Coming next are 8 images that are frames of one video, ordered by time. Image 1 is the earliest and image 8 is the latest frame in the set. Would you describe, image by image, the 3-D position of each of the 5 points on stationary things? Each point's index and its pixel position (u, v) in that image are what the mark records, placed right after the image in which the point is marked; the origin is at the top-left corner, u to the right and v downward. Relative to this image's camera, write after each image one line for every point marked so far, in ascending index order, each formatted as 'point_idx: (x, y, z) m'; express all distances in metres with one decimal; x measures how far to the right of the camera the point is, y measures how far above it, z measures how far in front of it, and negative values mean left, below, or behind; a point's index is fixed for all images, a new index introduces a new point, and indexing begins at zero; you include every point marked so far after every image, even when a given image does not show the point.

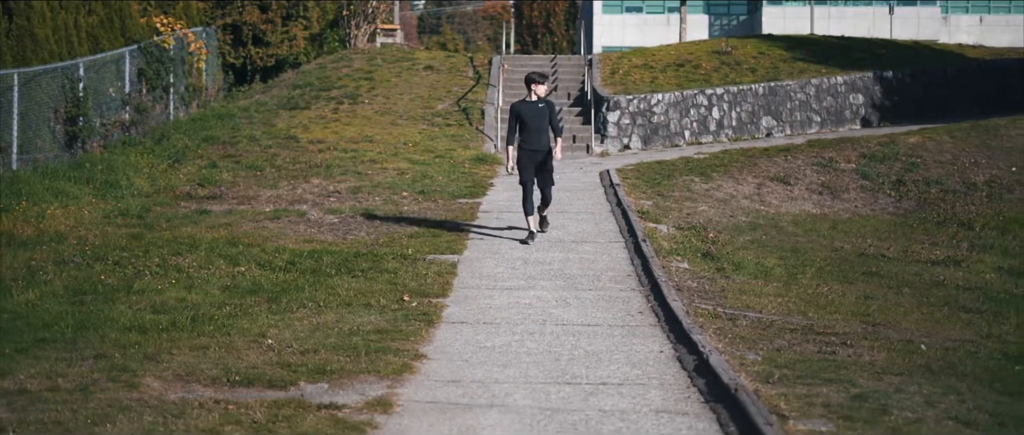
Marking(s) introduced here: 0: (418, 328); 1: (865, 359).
0: (-0.5, -0.6, +8.5) m
1: (+1.7, -0.7, +7.9) m
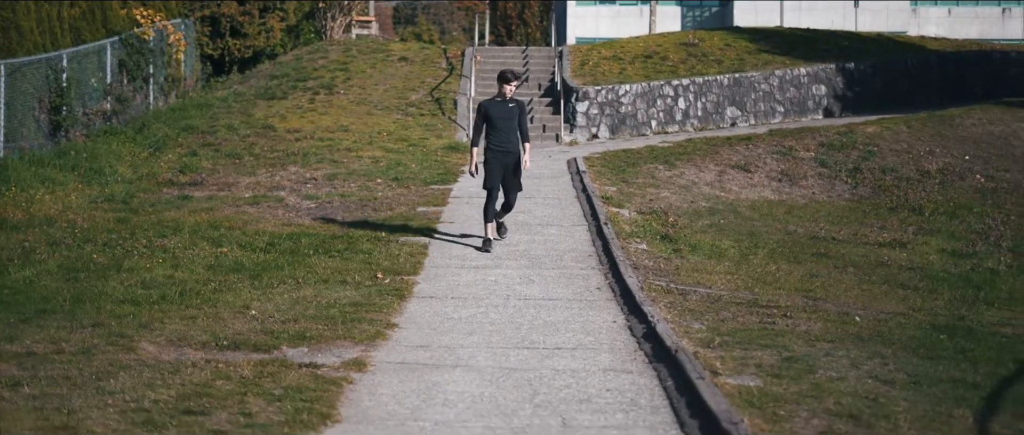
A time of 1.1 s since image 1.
0: (-0.7, -0.5, +9.1) m
1: (+1.5, -0.6, +8.6) m
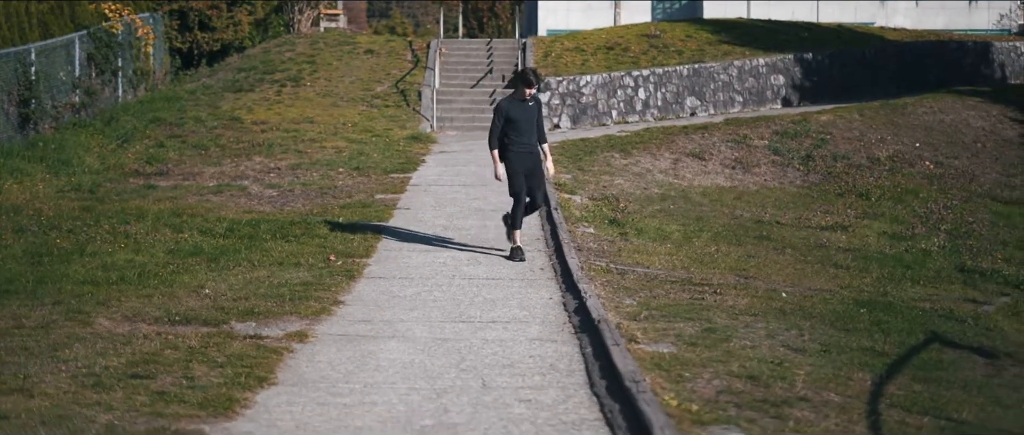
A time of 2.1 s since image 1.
0: (-1.0, -0.4, +9.6) m
1: (+1.2, -0.5, +9.1) m
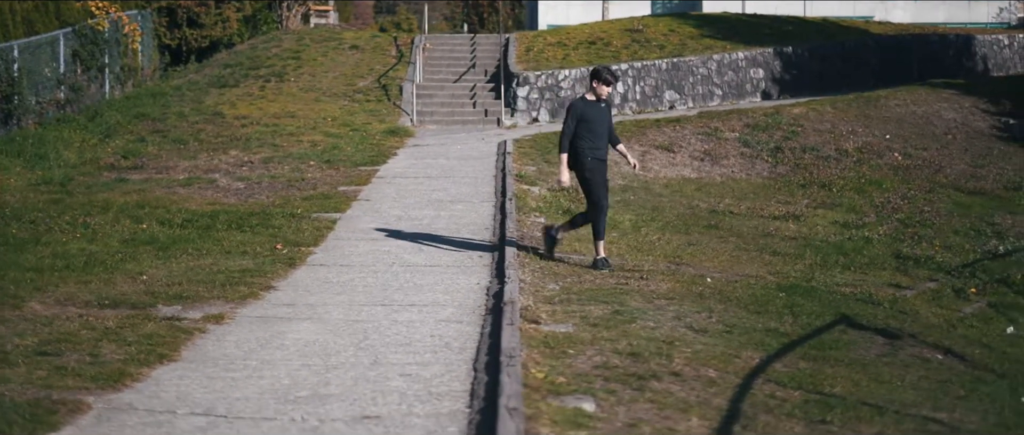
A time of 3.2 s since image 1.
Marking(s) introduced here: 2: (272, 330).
0: (-1.4, -0.3, +9.9) m
1: (+0.8, -0.4, +9.4) m
2: (-1.1, -0.5, +7.2) m
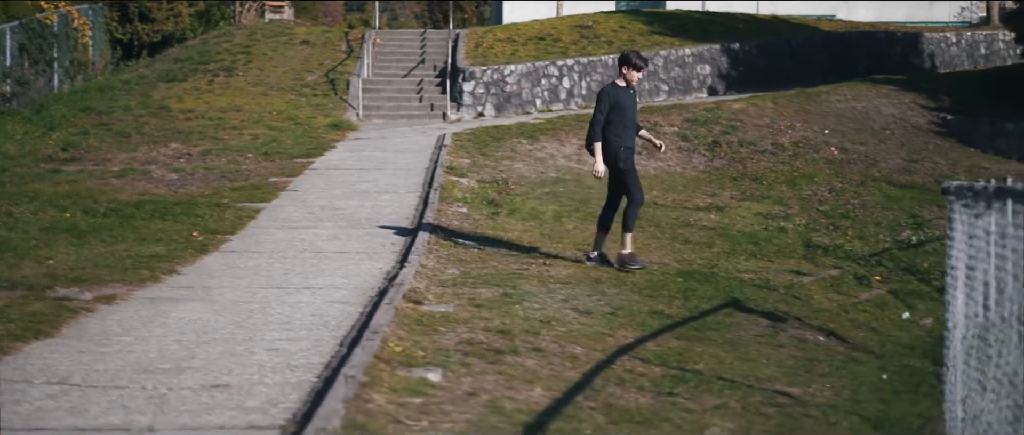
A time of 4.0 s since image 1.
0: (-2.0, -0.2, +10.1) m
1: (+0.2, -0.3, +9.6) m
2: (-1.6, -0.4, +7.4) m
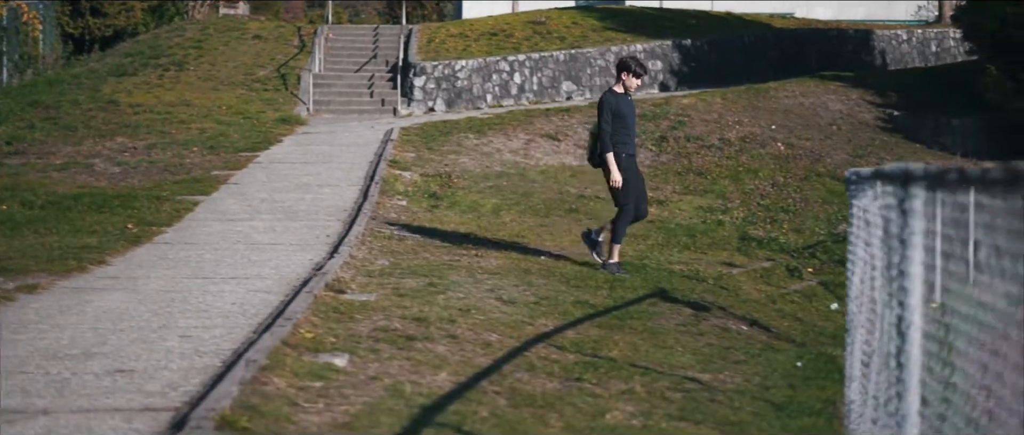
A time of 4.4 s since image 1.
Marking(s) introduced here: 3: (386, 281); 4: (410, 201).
0: (-2.4, -0.2, +10.1) m
1: (-0.2, -0.3, +9.7) m
2: (-2.0, -0.4, +7.4) m
3: (-0.6, -0.3, +8.3) m
4: (-0.9, +0.1, +13.5) m
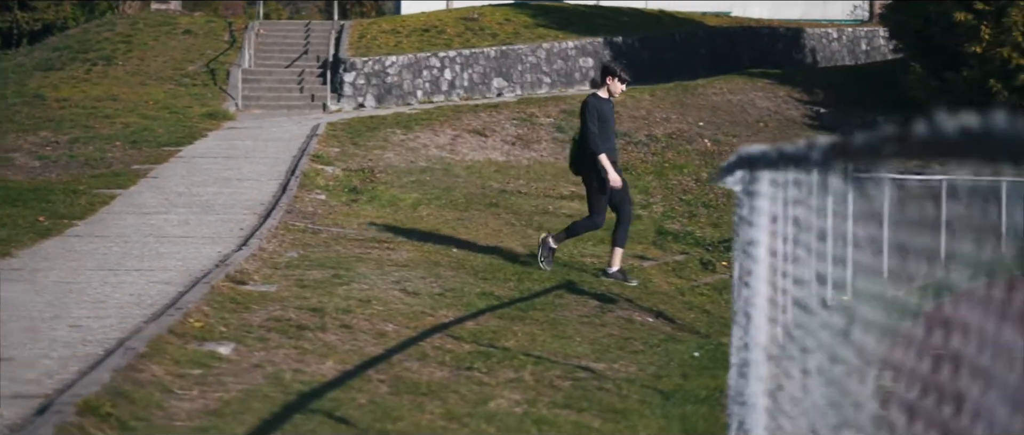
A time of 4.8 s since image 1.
0: (-3.0, -0.1, +10.0) m
1: (-0.7, -0.2, +9.7) m
2: (-2.4, -0.3, +7.3) m
3: (-1.1, -0.3, +8.3) m
4: (-1.5, +0.2, +13.5) m
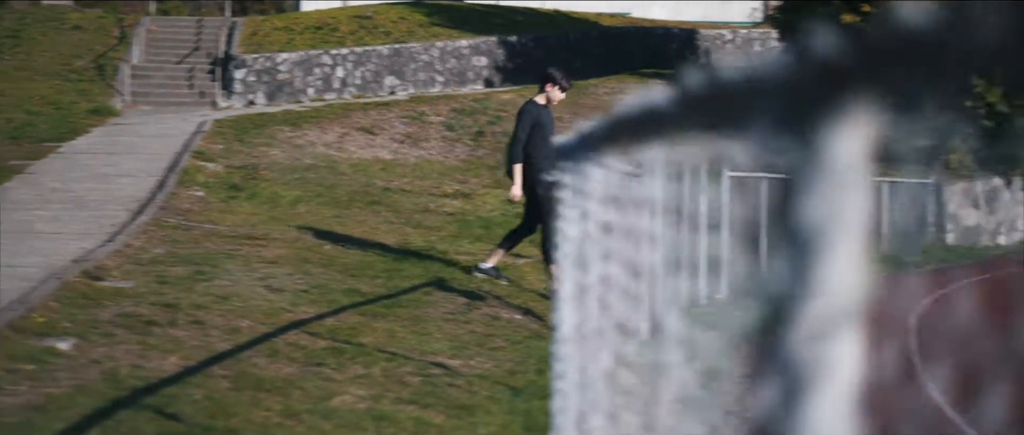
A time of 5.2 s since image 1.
0: (-3.8, -0.1, +9.8) m
1: (-1.5, -0.2, +9.6) m
2: (-3.1, -0.3, +7.1) m
3: (-1.8, -0.3, +8.2) m
4: (-2.5, +0.2, +13.3) m
